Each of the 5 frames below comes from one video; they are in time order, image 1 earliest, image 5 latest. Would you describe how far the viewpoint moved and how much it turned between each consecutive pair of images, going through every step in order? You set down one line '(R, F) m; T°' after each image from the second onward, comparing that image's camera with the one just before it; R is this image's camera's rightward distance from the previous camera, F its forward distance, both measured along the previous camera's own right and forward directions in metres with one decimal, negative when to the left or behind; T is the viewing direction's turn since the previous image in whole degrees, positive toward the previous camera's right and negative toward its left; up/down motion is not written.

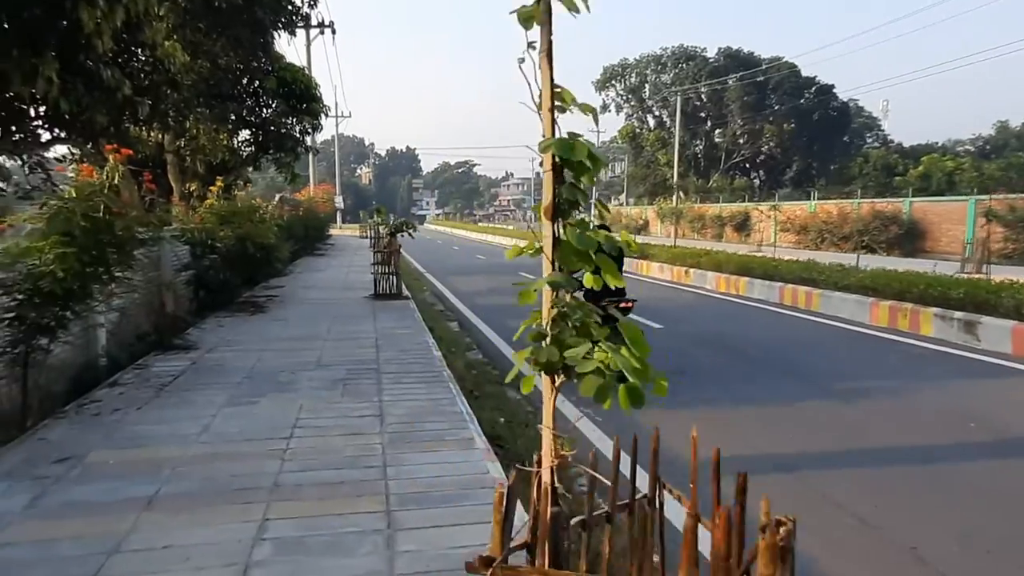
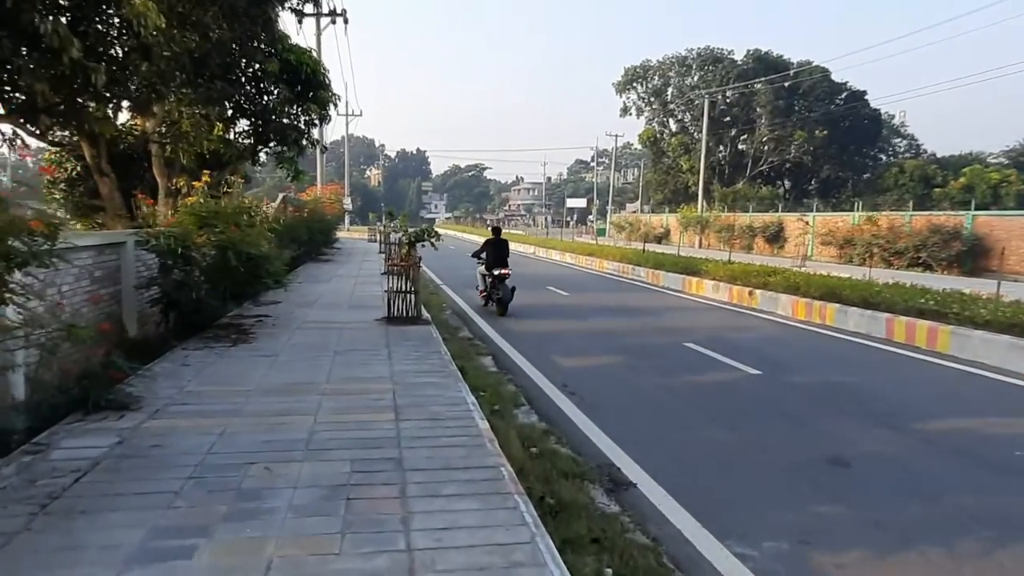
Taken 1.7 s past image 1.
(-0.6, +2.2) m; -1°
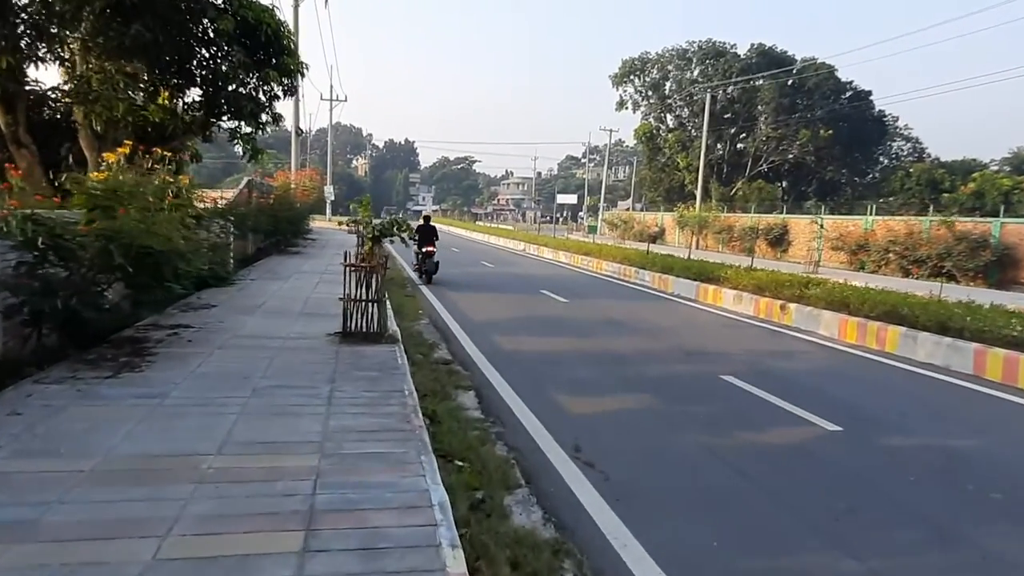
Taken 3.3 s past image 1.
(-0.1, +2.2) m; +1°
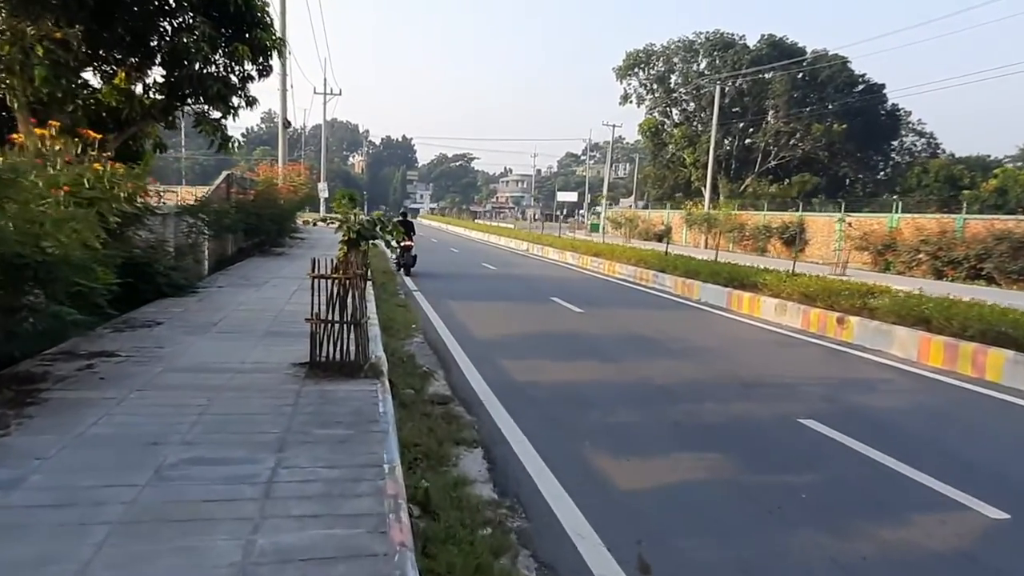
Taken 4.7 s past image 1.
(-0.2, +1.7) m; 0°
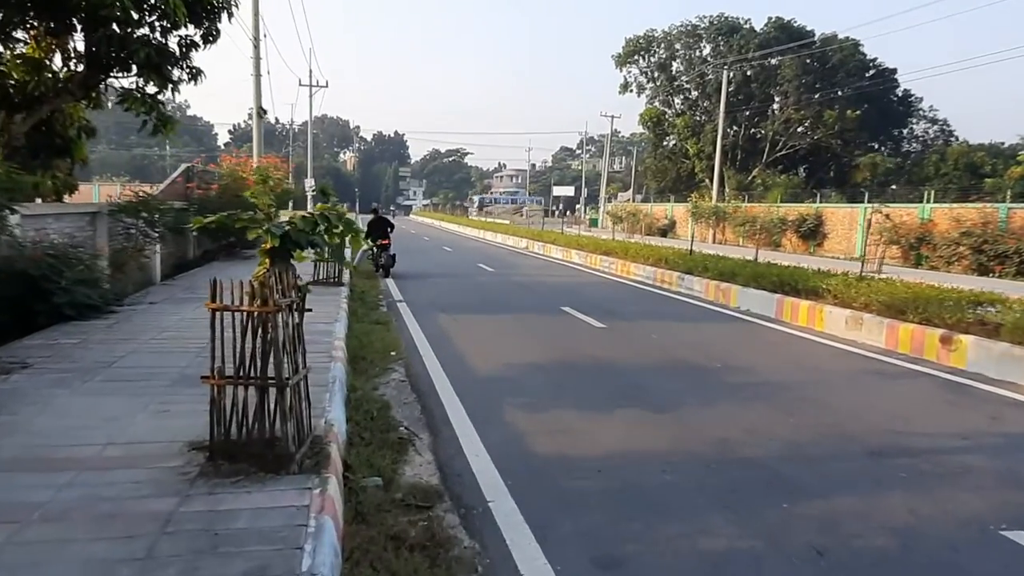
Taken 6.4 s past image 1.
(-0.1, +2.2) m; 0°
